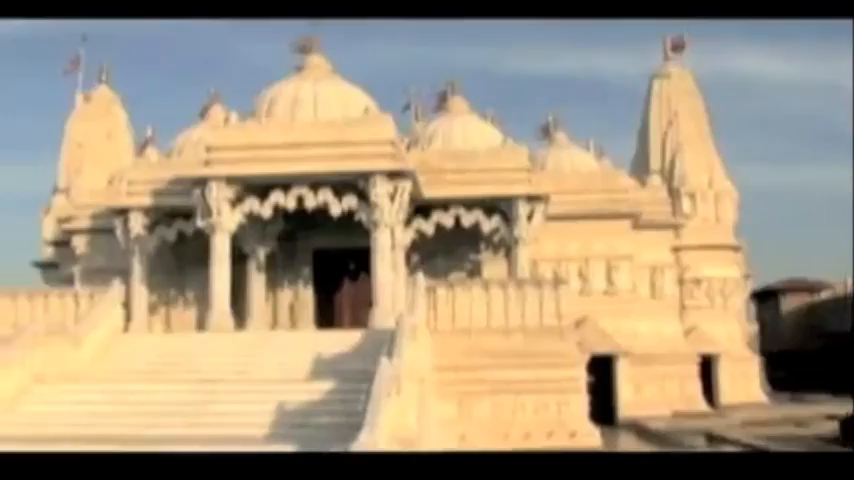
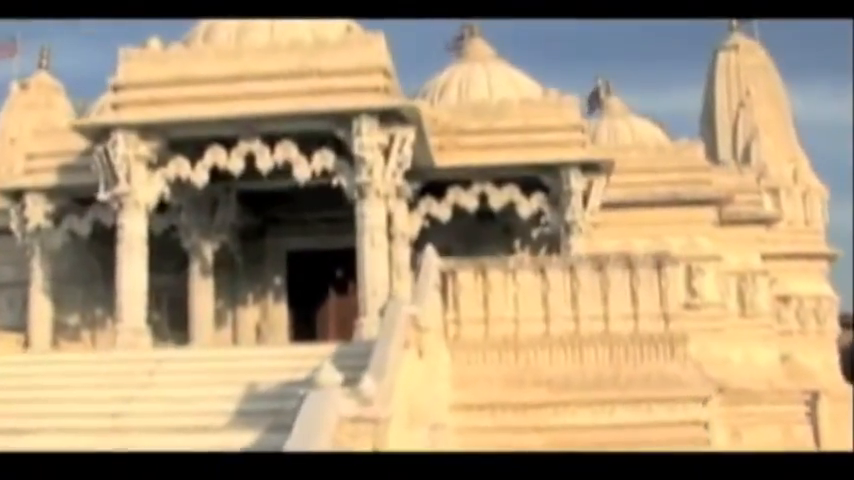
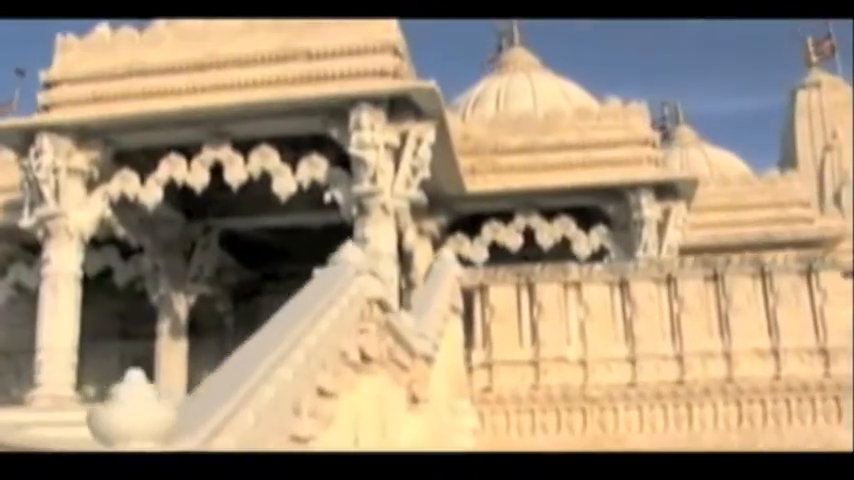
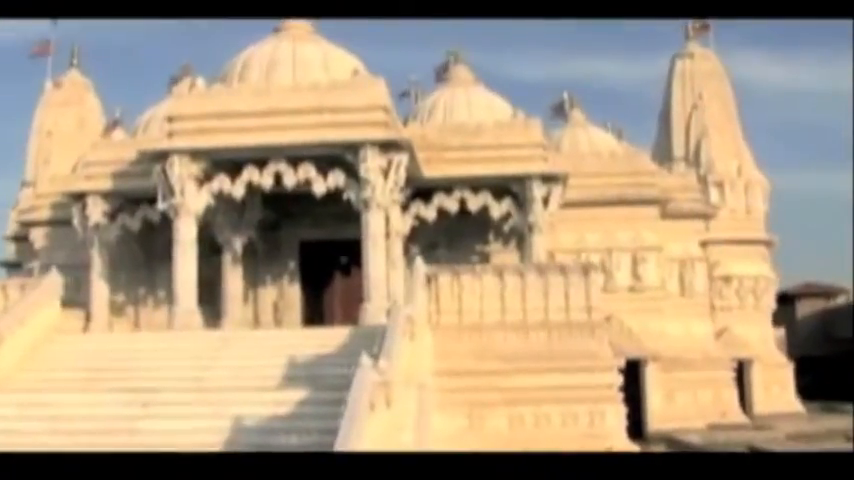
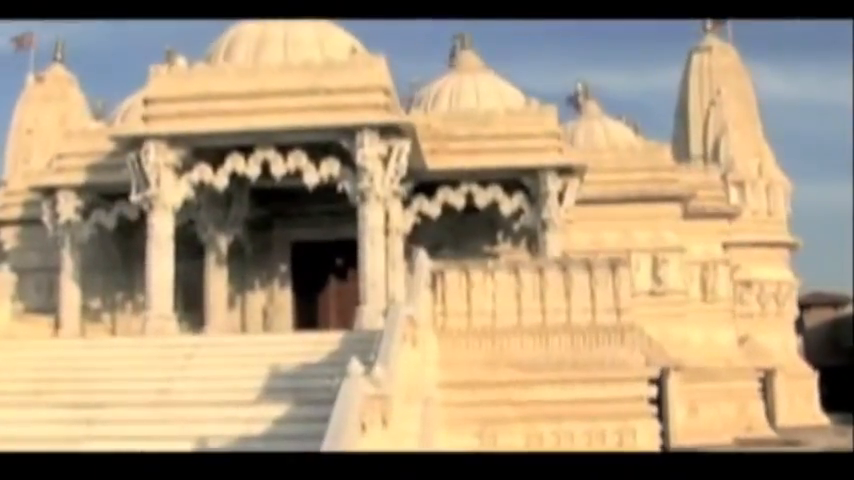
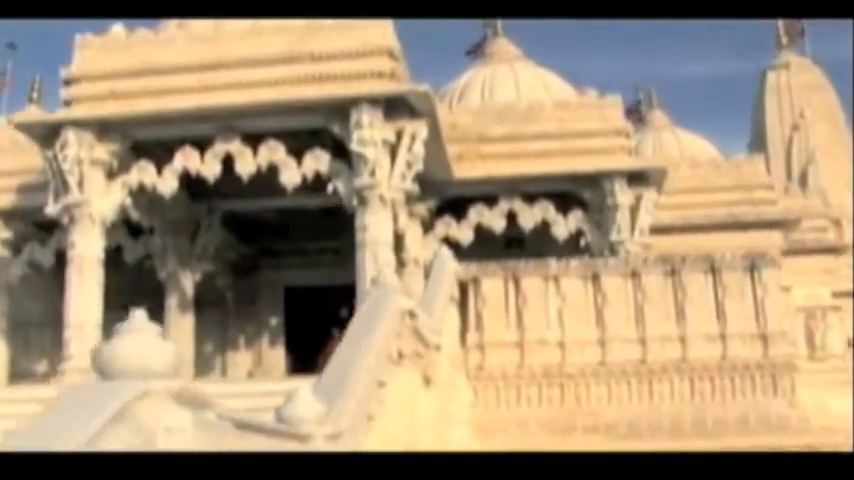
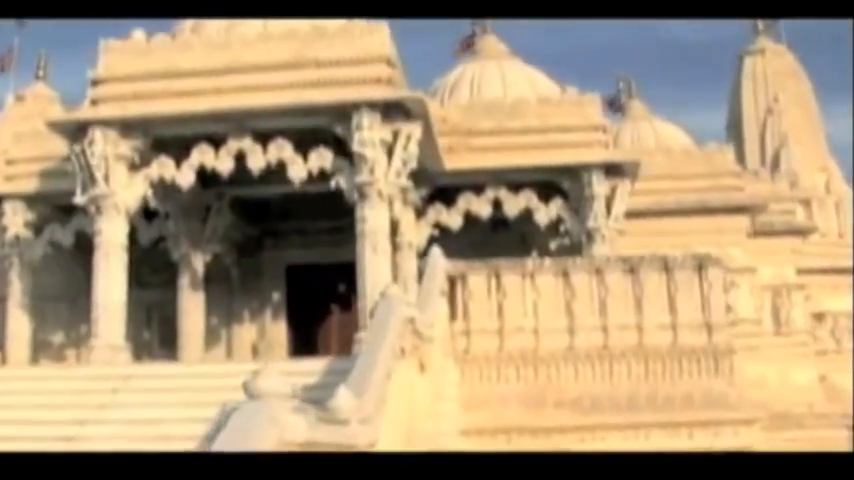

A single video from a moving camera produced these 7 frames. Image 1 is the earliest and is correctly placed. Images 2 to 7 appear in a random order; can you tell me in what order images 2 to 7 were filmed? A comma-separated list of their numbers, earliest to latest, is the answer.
4, 5, 2, 7, 6, 3
